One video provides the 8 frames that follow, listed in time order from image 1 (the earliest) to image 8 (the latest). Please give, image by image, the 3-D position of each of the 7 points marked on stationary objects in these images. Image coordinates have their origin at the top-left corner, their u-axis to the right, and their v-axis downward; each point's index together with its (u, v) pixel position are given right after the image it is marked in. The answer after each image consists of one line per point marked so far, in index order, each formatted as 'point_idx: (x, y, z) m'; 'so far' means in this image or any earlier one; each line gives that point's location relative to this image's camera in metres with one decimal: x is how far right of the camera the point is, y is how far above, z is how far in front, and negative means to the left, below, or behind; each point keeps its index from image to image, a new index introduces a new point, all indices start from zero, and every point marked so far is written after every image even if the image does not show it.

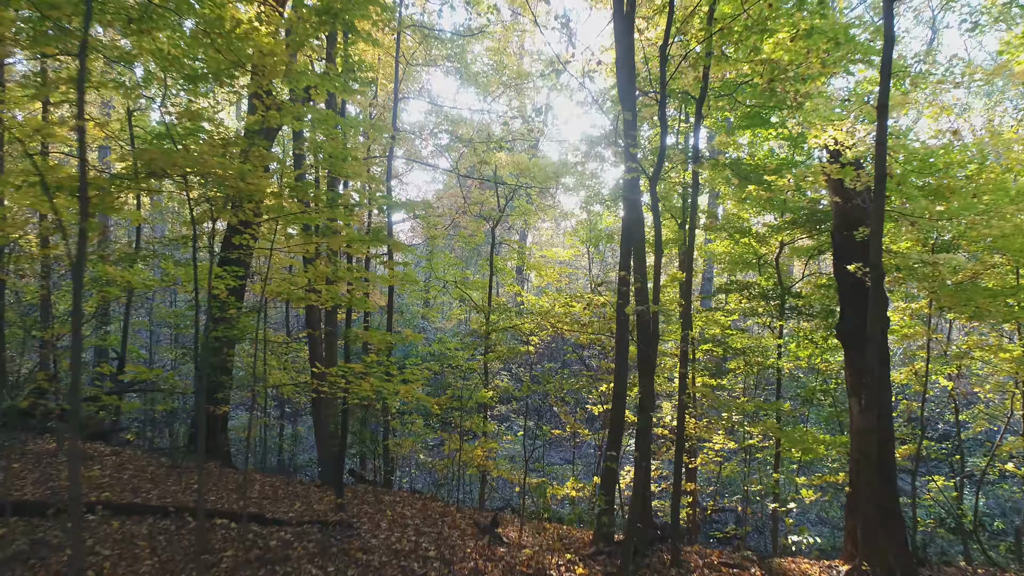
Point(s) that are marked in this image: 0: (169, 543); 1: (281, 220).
0: (-2.4, -1.8, +5.4) m
1: (-2.2, +0.7, +7.4) m
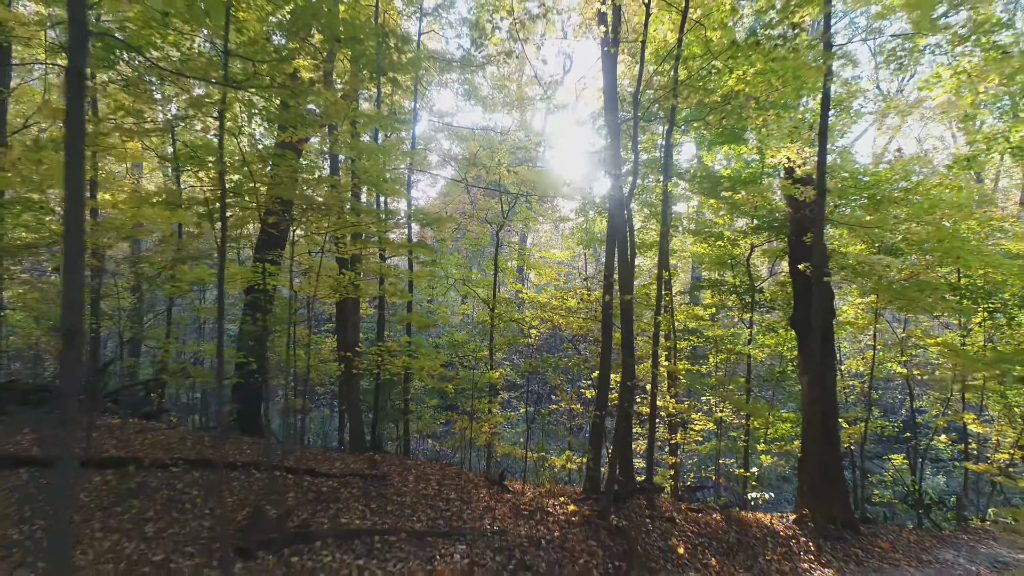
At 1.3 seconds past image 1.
0: (-2.4, -1.7, +6.7) m
1: (-2.2, +0.8, +8.7) m
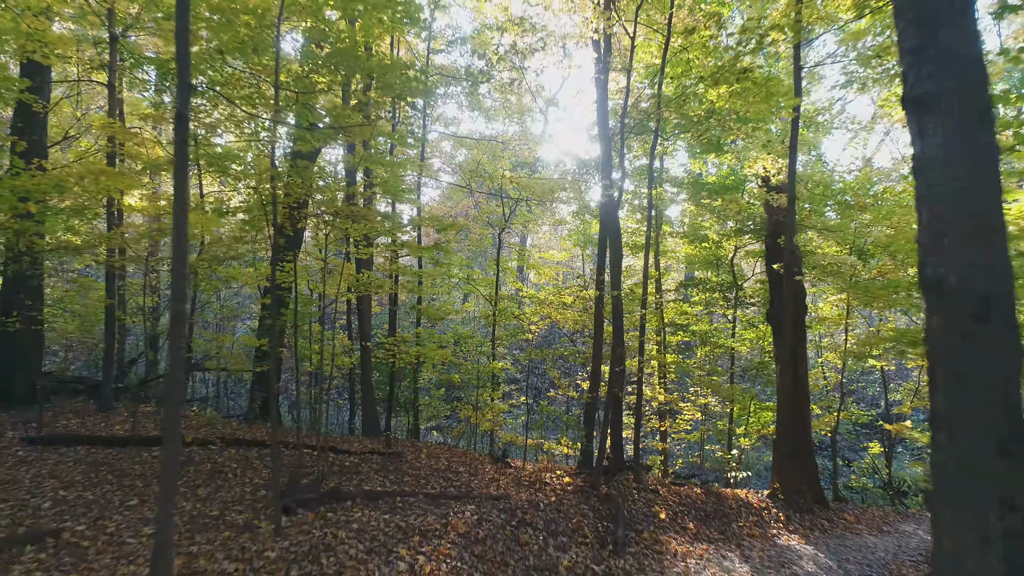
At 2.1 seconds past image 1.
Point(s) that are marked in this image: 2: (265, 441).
0: (-2.4, -1.7, +7.5) m
1: (-2.2, +0.8, +9.5) m
2: (-2.7, -1.6, +8.2) m
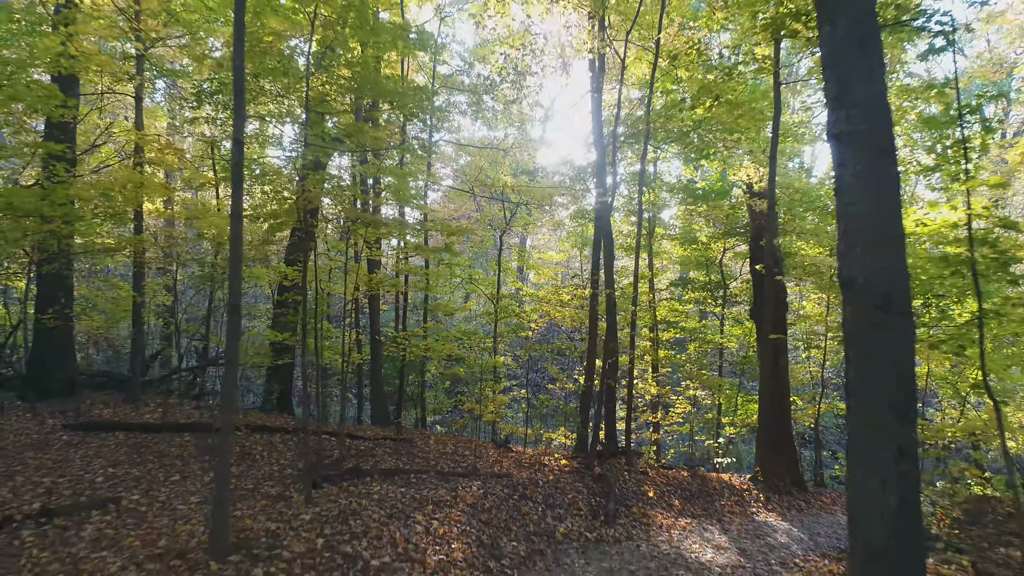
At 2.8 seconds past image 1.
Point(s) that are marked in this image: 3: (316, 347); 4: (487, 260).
0: (-2.3, -1.7, +8.2) m
1: (-2.2, +0.8, +10.2) m
2: (-2.6, -1.6, +8.9) m
3: (-3.0, -0.9, +11.7) m
4: (-0.6, +0.7, +18.1) m
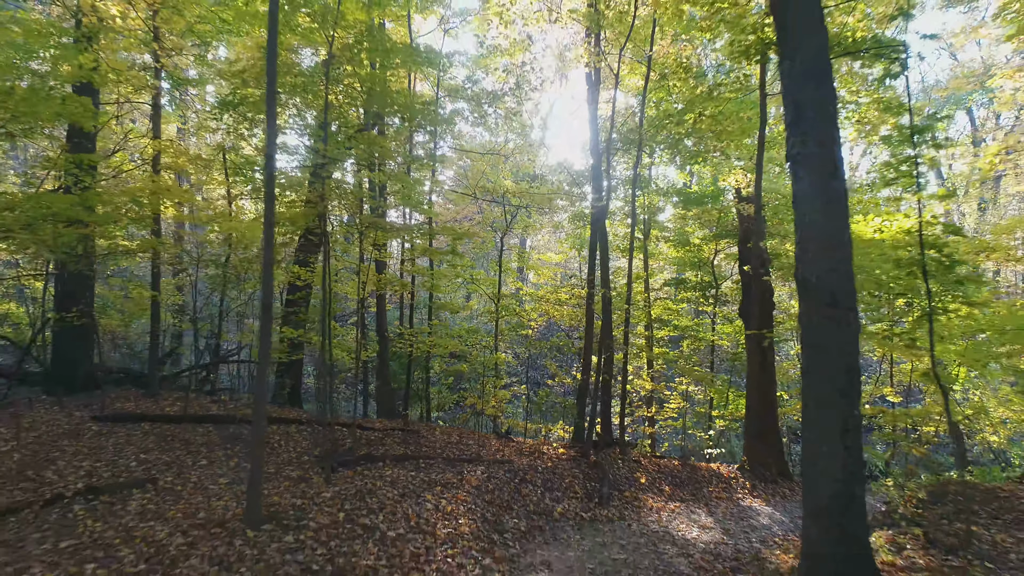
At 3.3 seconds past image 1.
0: (-2.3, -1.7, +8.8) m
1: (-2.2, +0.8, +10.8) m
2: (-2.6, -1.6, +9.4) m
3: (-3.0, -0.9, +12.2) m
4: (-0.6, +0.7, +18.7) m
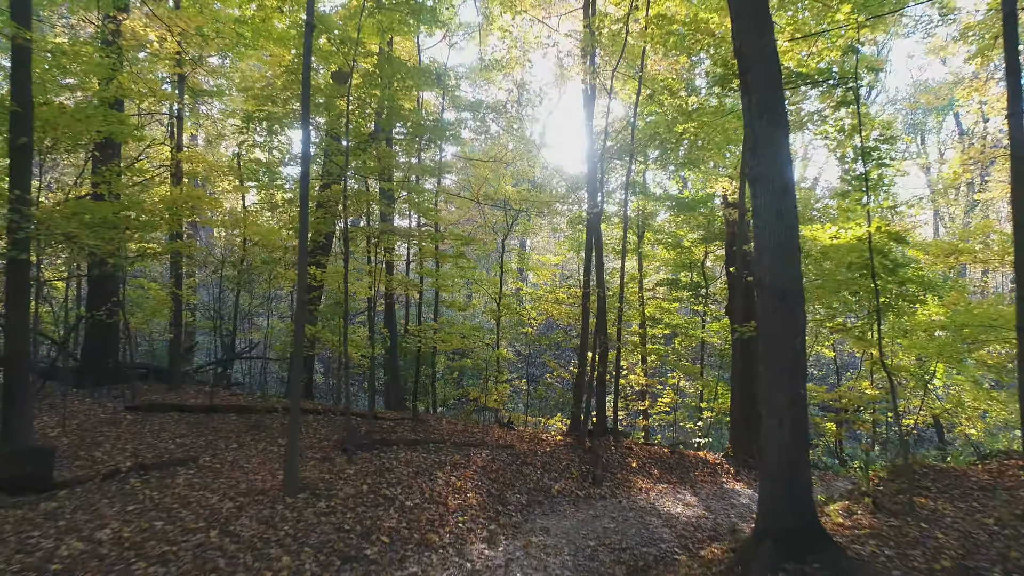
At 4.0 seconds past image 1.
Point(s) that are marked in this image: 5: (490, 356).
0: (-2.3, -1.7, +9.5) m
1: (-2.1, +0.8, +11.5) m
2: (-2.6, -1.6, +10.2) m
3: (-3.0, -0.9, +13.0) m
4: (-0.6, +0.7, +19.4) m
5: (-0.4, -1.2, +13.8) m
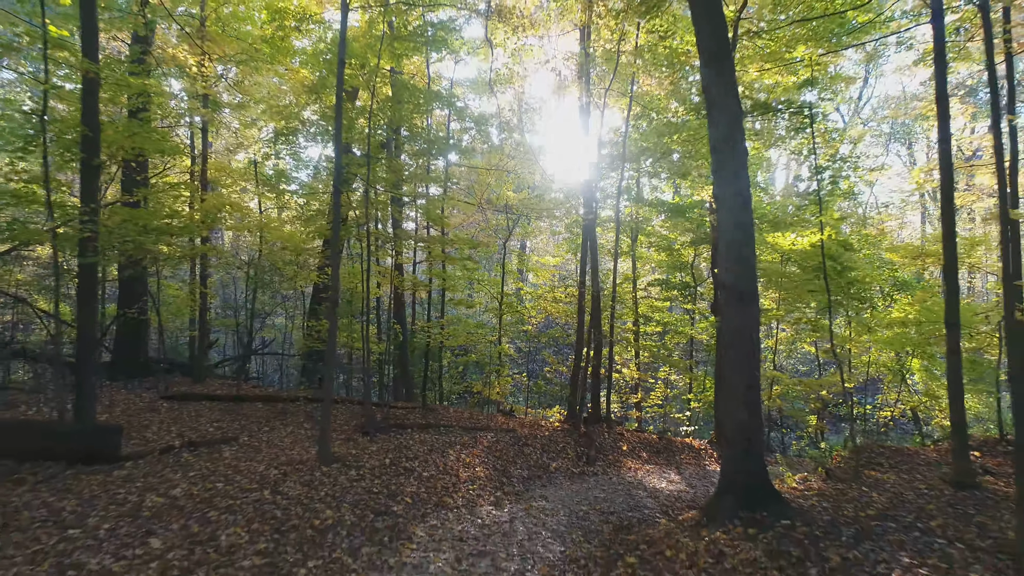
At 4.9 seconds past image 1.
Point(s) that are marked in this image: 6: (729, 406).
0: (-2.3, -1.7, +10.5) m
1: (-2.1, +0.8, +12.5) m
2: (-2.6, -1.6, +11.1) m
3: (-2.9, -0.9, +13.9) m
4: (-0.5, +0.7, +20.3) m
5: (-0.4, -1.2, +14.7) m
6: (+1.5, -0.8, +5.4) m
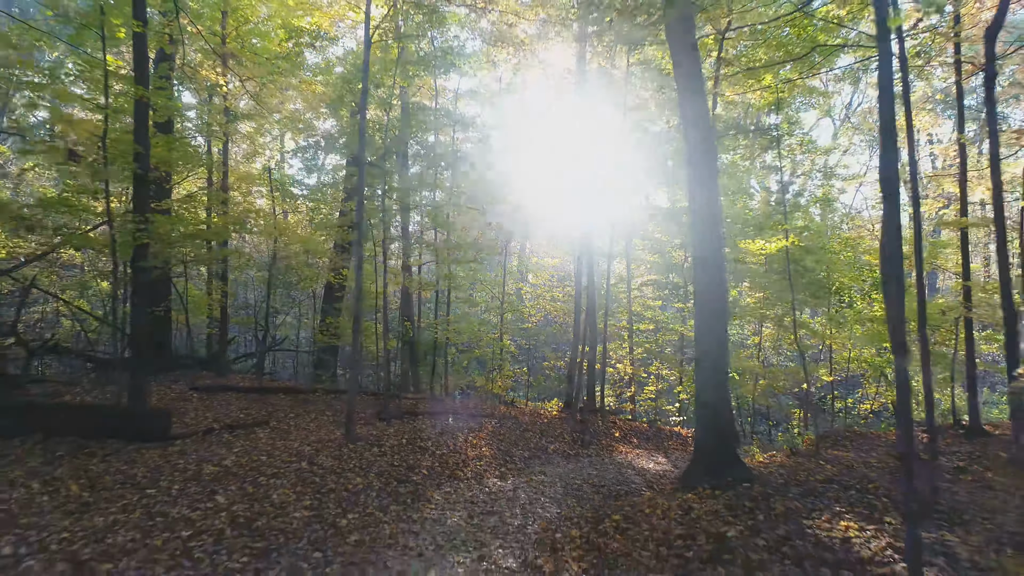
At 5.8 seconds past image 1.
0: (-2.3, -1.7, +11.4) m
1: (-2.1, +0.8, +13.4) m
2: (-2.6, -1.6, +12.0) m
3: (-2.9, -0.9, +14.8) m
4: (-0.5, +0.7, +21.2) m
5: (-0.4, -1.2, +15.6) m
6: (+1.6, -0.8, +6.3) m
